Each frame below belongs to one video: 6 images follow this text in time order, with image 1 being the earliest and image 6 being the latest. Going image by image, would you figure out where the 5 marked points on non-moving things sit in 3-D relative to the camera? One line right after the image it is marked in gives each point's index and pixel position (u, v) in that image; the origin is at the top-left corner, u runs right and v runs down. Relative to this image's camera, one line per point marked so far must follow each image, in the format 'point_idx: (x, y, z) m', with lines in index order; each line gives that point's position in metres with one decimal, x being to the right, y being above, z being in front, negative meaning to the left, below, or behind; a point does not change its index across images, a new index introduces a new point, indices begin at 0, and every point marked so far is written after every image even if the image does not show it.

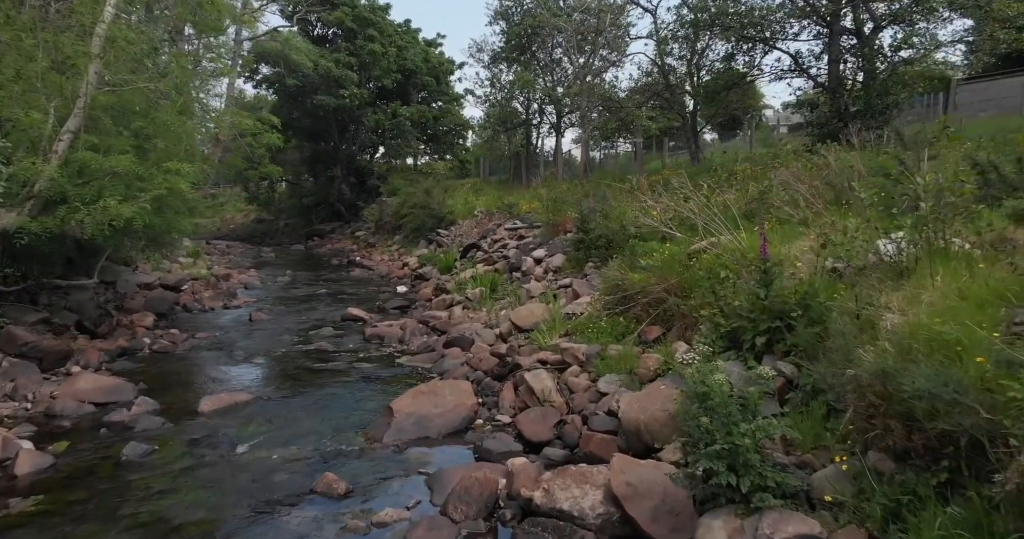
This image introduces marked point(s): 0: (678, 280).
0: (+1.7, -0.1, +6.7) m
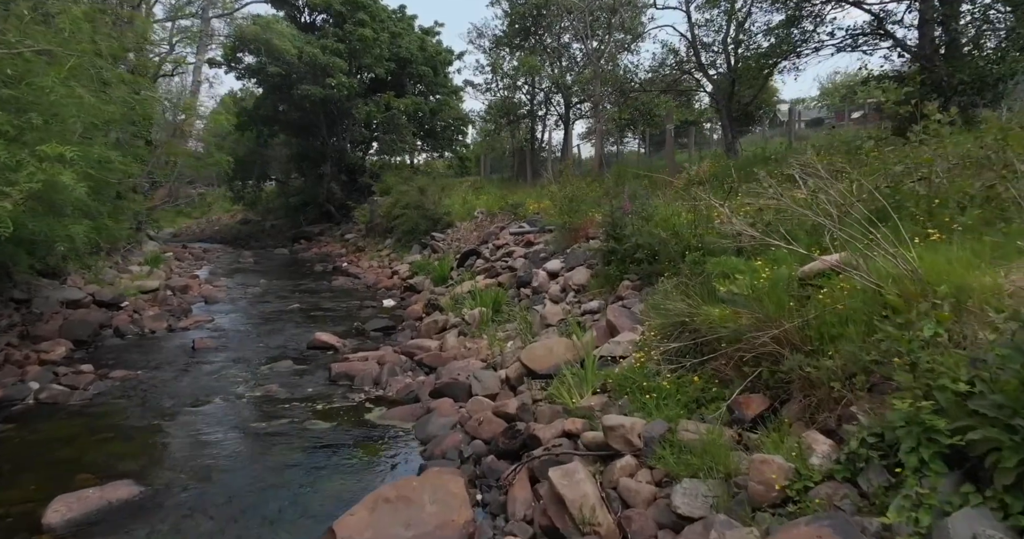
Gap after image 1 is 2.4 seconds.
0: (+1.8, -0.4, +4.2) m
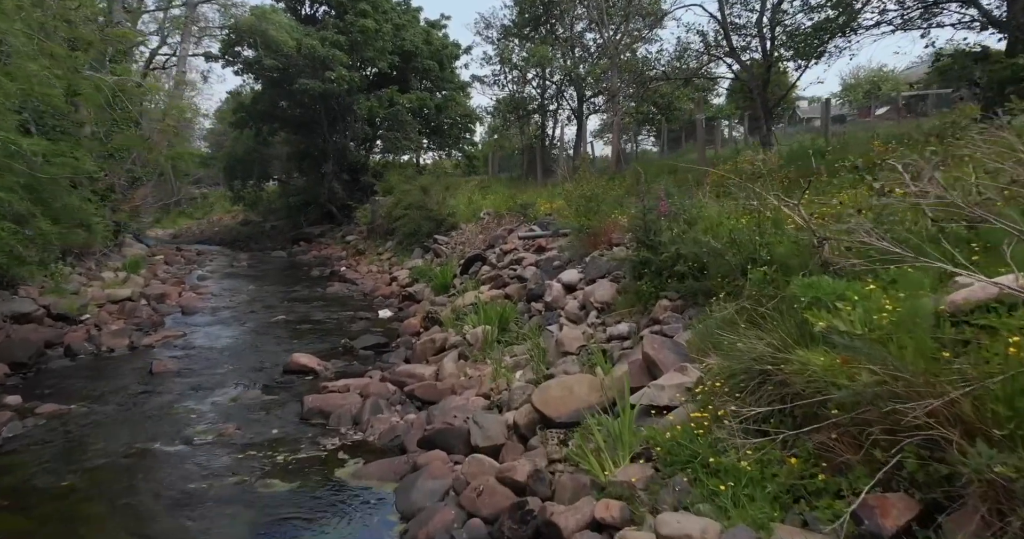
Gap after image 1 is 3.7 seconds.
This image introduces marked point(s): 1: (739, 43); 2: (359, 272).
0: (+1.9, -0.5, +2.7) m
1: (+4.7, +4.7, +13.6) m
2: (-4.4, -0.1, +18.7) m
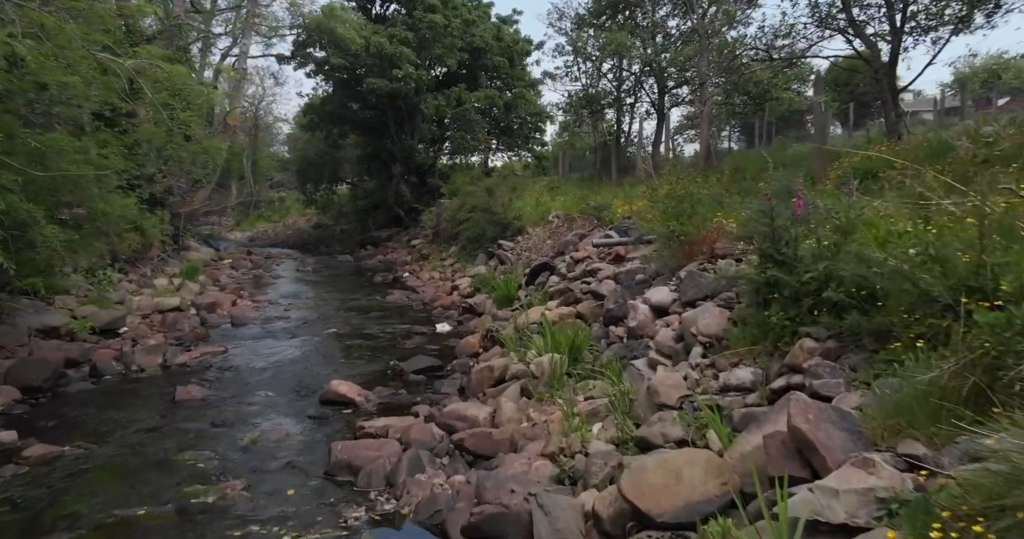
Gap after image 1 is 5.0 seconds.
0: (+2.0, -0.7, +0.9) m
1: (+6.1, +4.5, +11.5) m
2: (-2.4, -0.3, +17.6) m
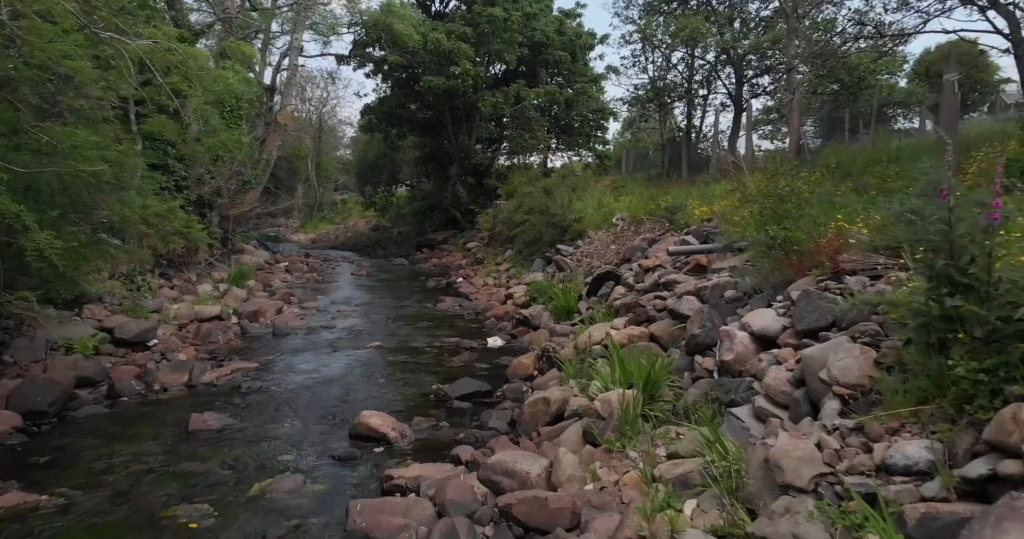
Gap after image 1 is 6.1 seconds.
0: (+2.0, -0.8, -0.5) m
1: (+7.1, +4.3, +9.7) m
2: (-0.9, -0.4, +16.5) m
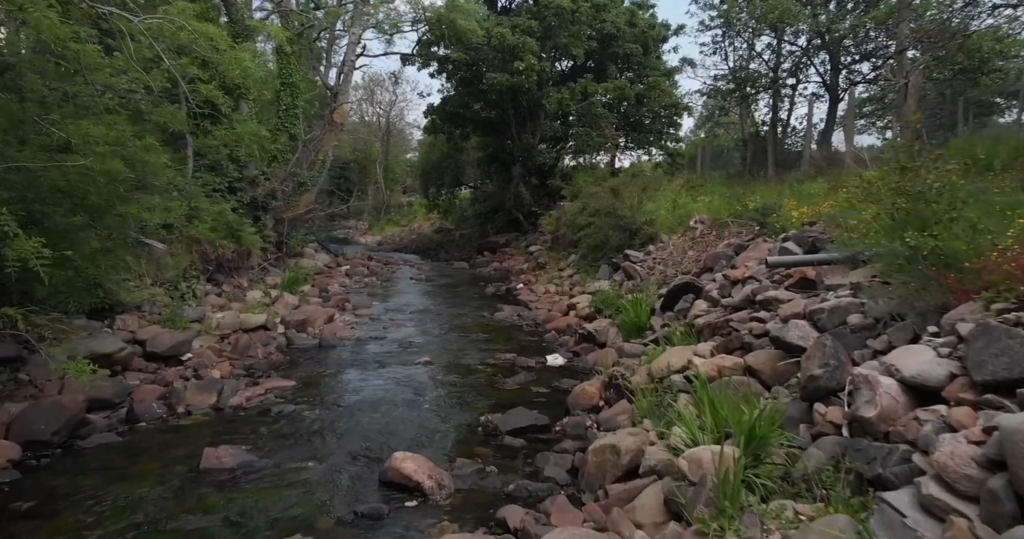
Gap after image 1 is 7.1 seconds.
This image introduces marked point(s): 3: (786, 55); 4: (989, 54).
0: (+1.8, -0.9, -1.9) m
1: (+7.9, +4.1, +7.8) m
2: (+0.6, -0.6, +15.3) m
3: (+7.3, +5.7, +17.5) m
4: (+9.4, +4.3, +12.9) m
